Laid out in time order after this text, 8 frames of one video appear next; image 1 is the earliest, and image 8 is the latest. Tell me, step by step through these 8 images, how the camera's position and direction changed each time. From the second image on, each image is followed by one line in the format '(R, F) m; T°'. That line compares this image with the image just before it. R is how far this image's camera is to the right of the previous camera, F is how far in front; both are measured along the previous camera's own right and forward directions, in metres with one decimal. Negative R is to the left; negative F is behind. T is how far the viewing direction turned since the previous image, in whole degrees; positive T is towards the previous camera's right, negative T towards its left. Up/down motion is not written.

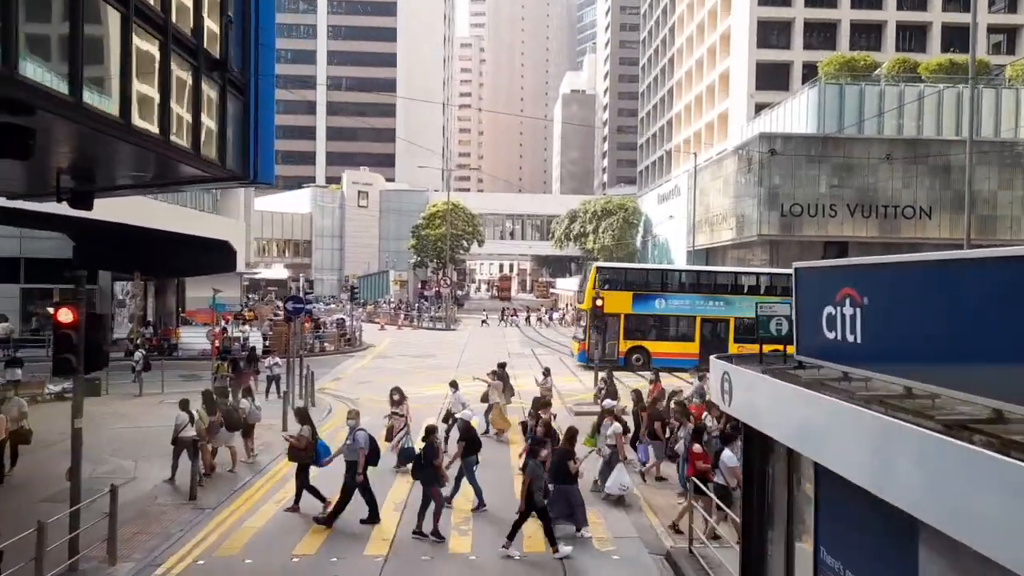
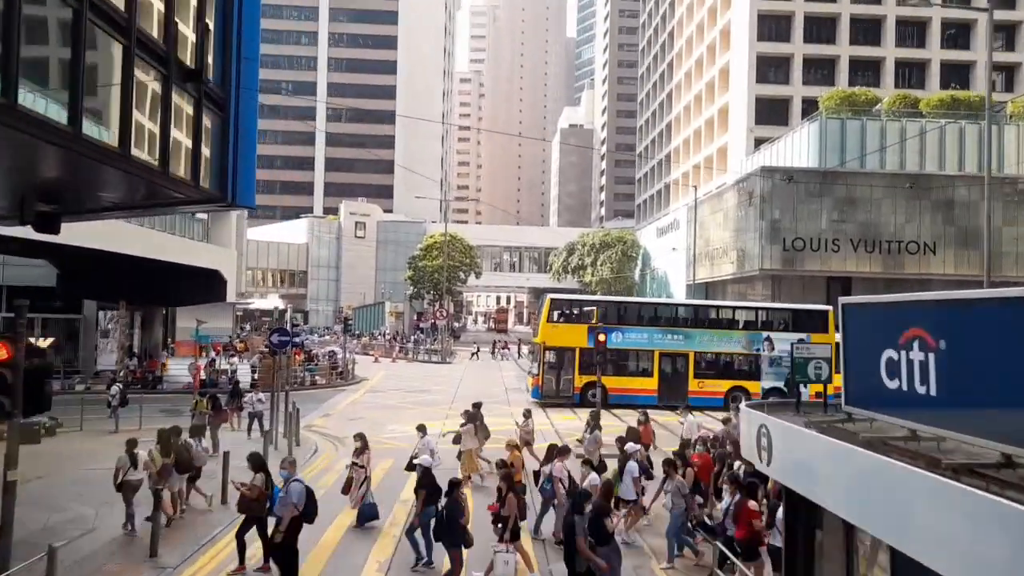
(0.0, +0.9) m; 0°
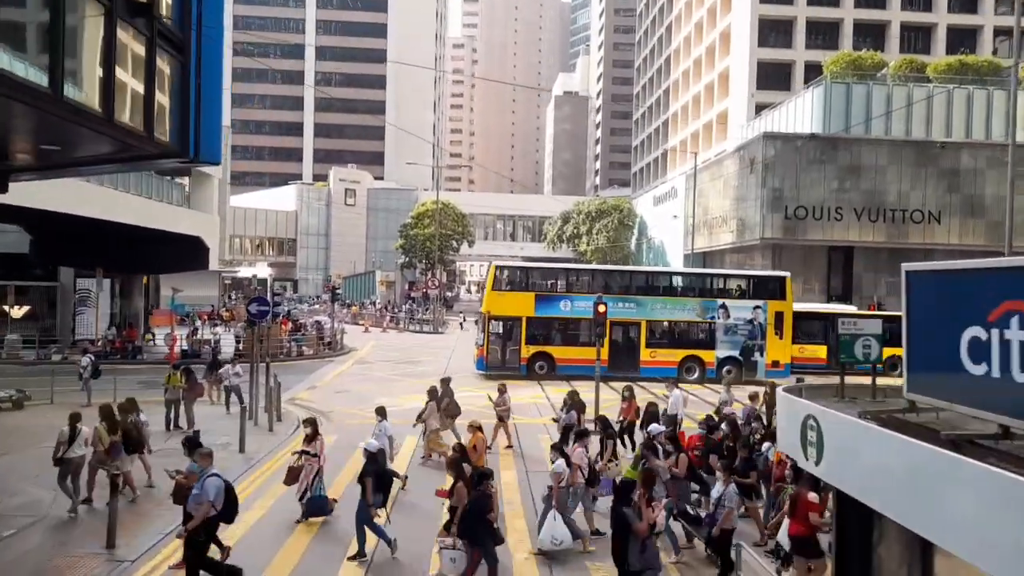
(-0.1, +1.1) m; +1°
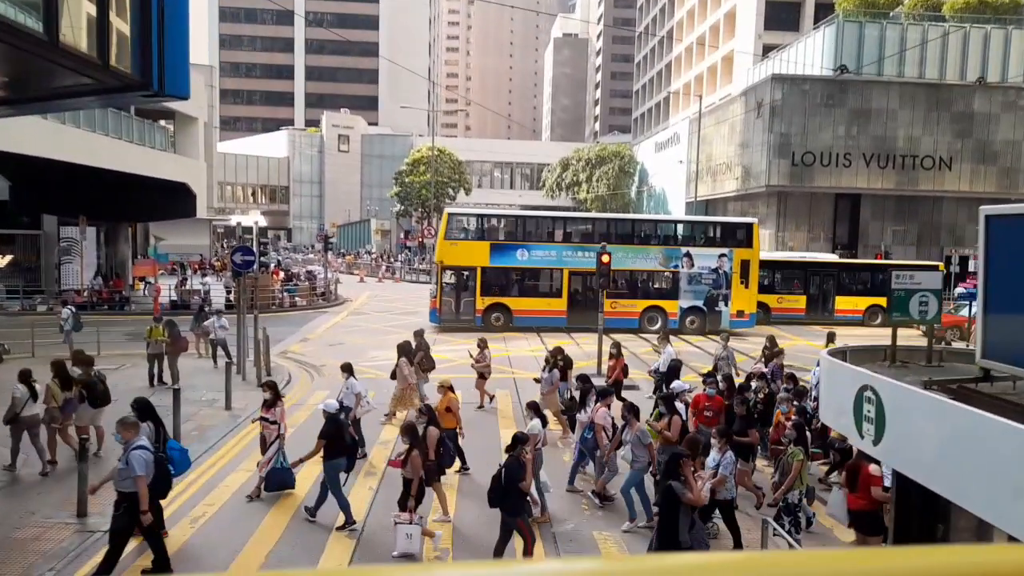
(-0.1, +0.9) m; 0°
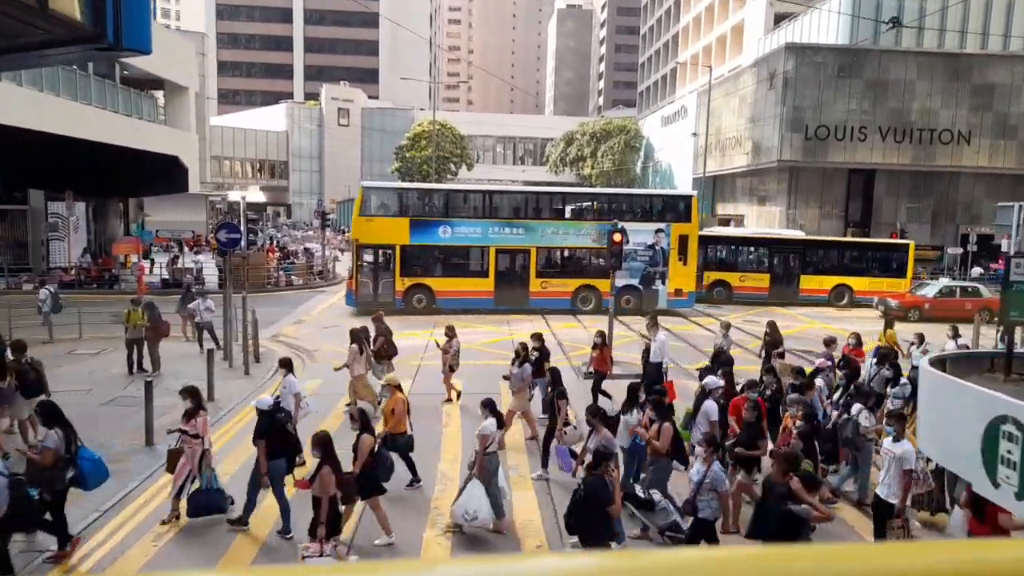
(-0.1, +1.0) m; 0°
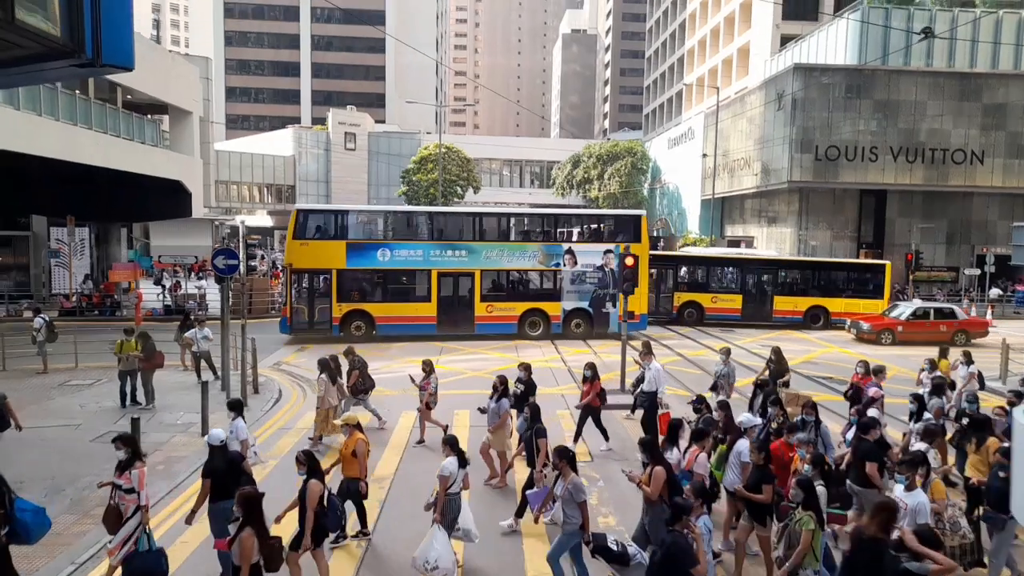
(0.0, +0.5) m; -1°
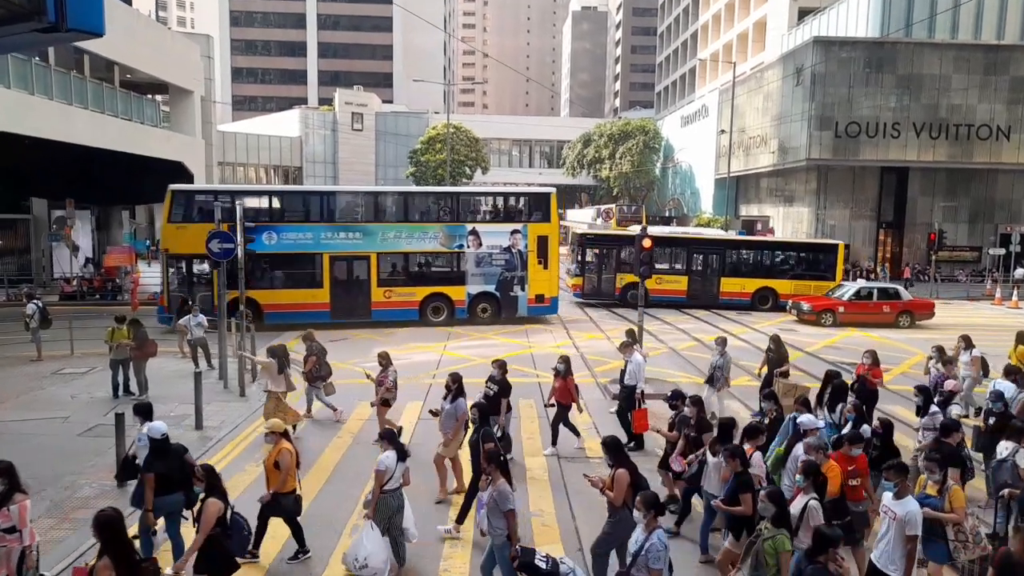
(0.0, +0.8) m; -1°
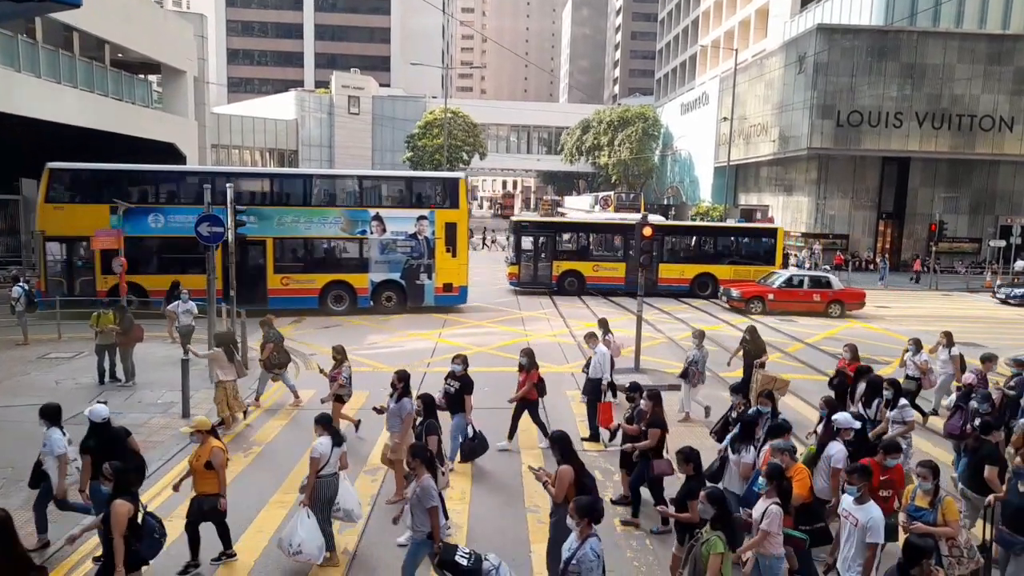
(0.0, +0.3) m; 0°
